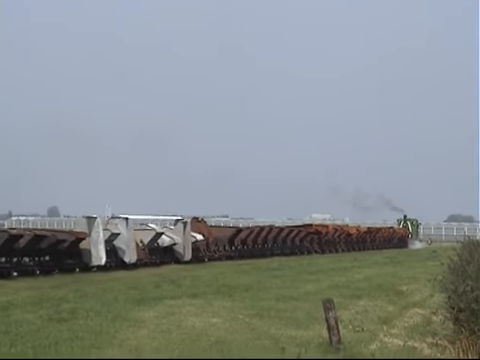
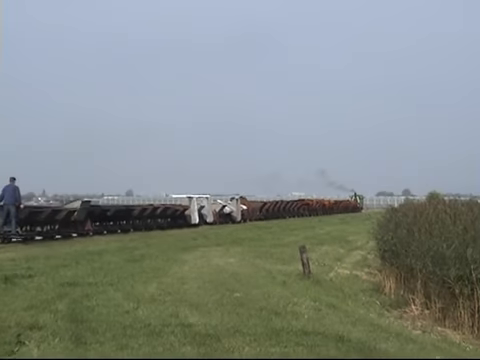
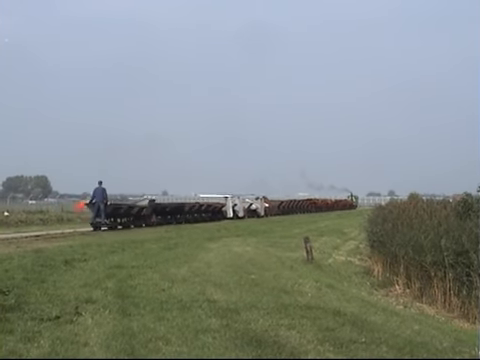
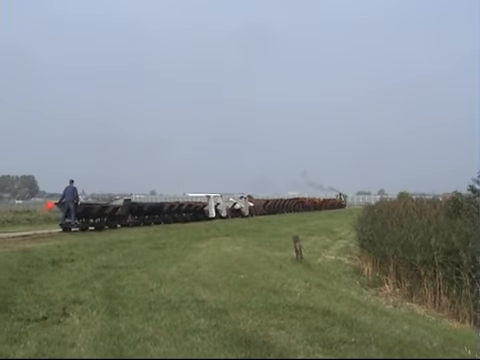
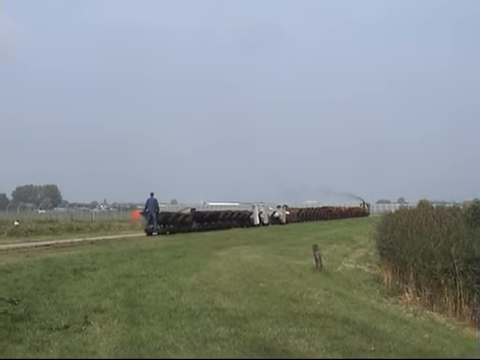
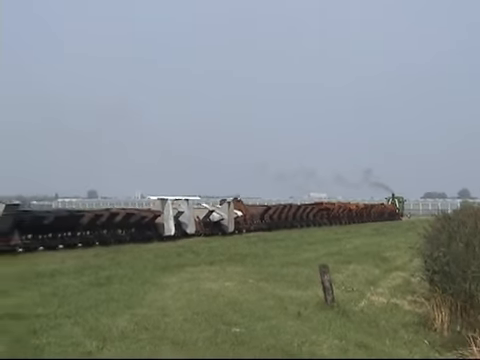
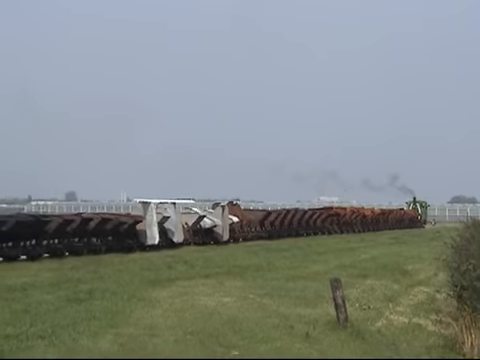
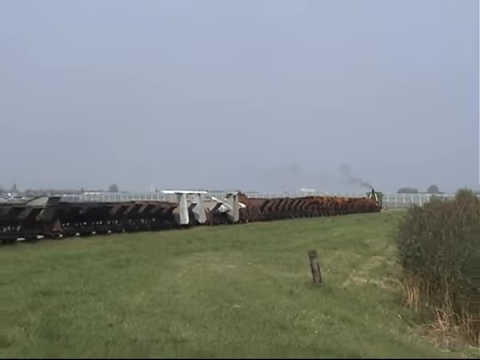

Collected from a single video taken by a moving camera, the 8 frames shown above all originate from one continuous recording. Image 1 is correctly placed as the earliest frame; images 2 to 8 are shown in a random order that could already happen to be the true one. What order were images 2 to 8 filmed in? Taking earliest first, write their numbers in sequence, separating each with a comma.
7, 6, 8, 2, 4, 3, 5
